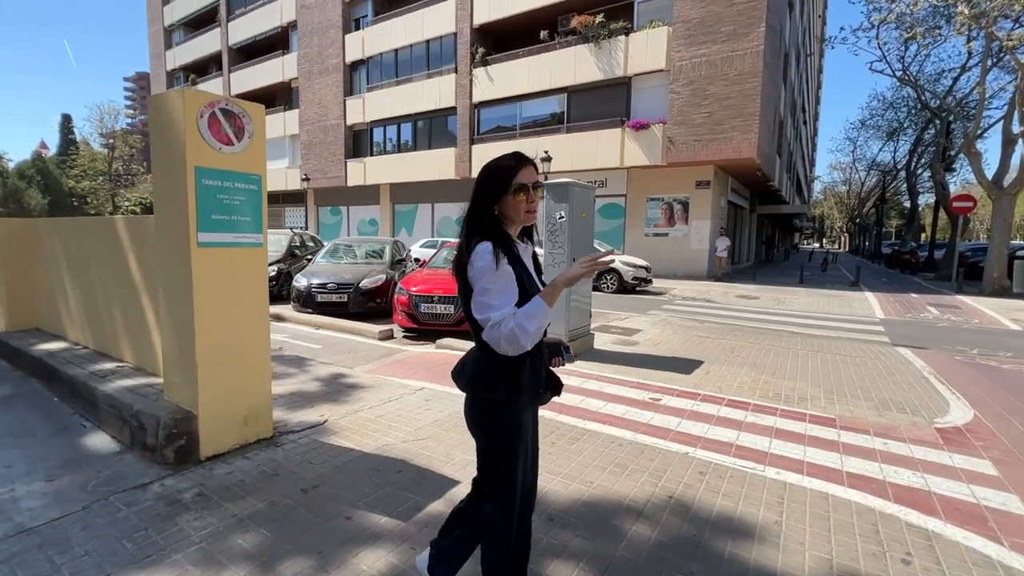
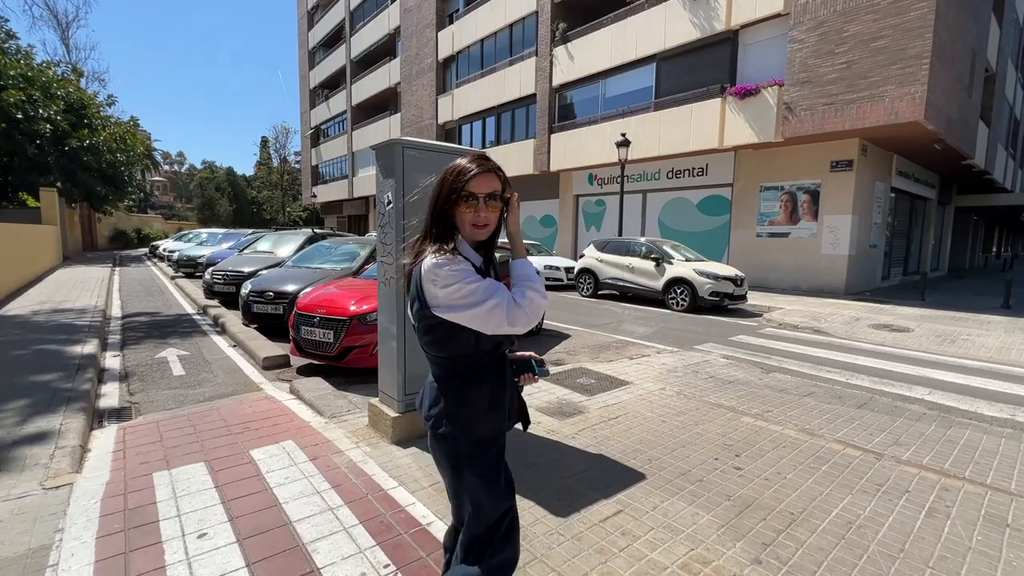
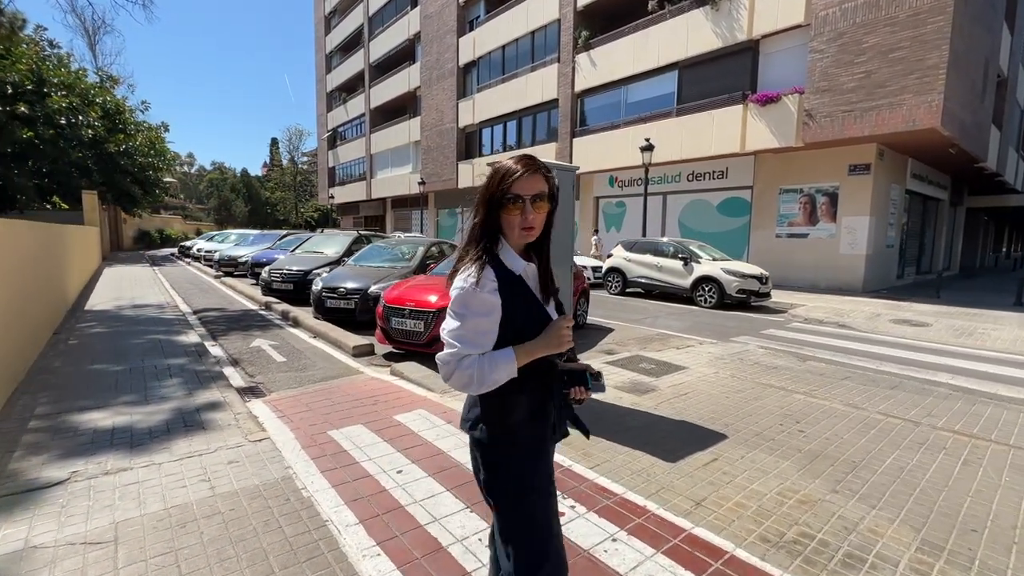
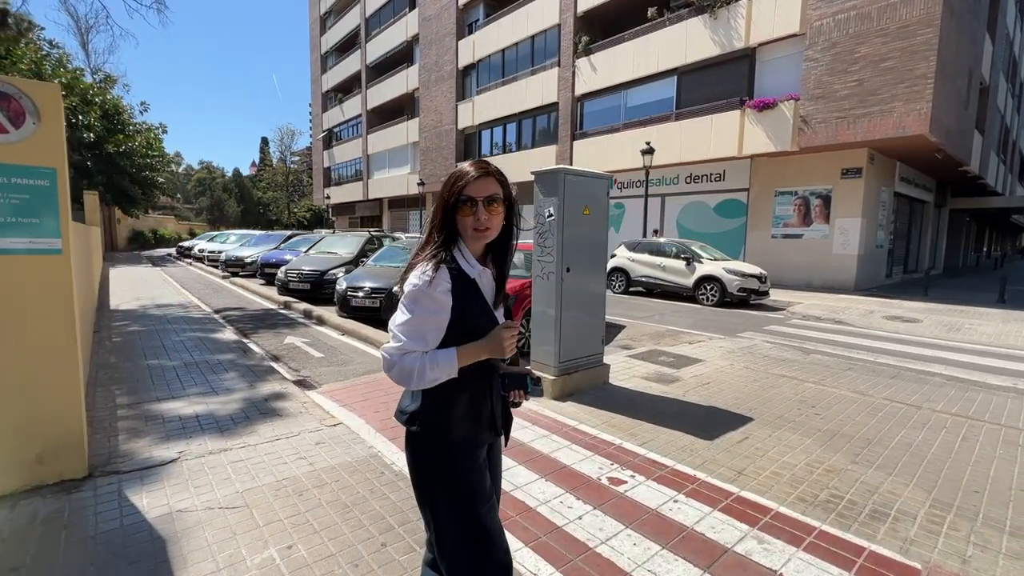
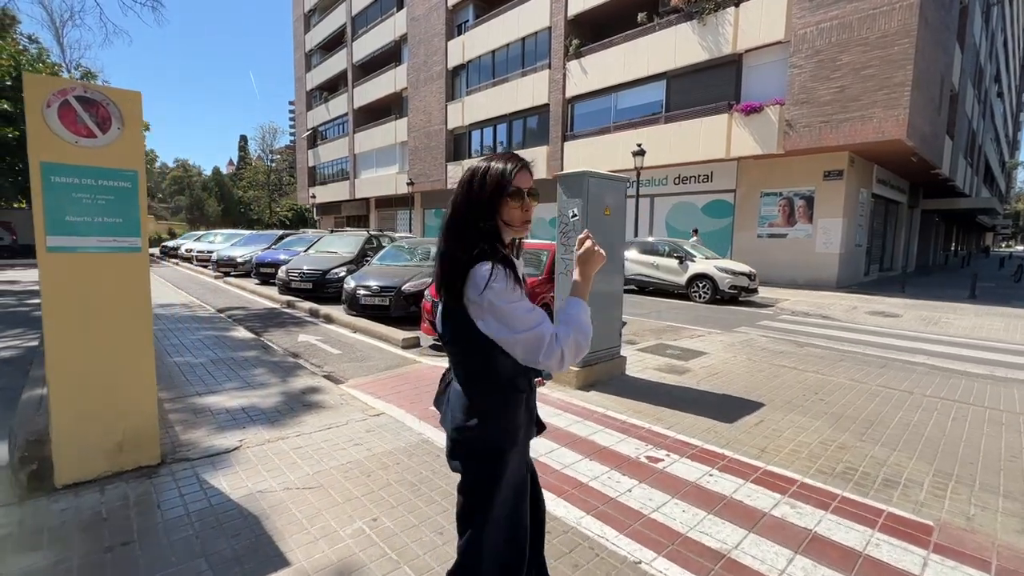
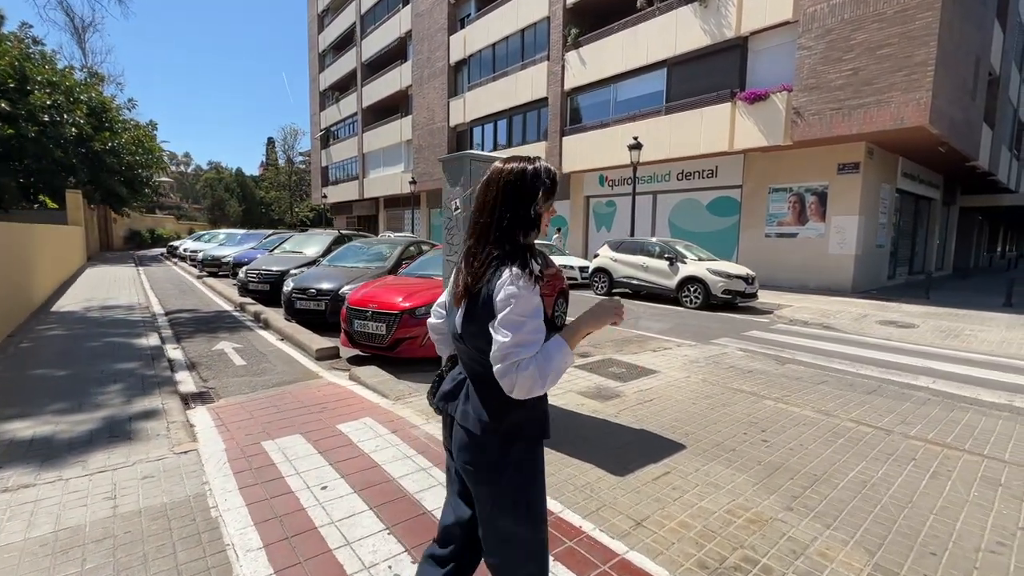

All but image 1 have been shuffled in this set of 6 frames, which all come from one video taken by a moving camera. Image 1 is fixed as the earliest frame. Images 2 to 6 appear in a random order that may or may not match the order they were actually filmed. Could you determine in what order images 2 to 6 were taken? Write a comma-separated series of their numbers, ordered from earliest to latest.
5, 4, 3, 6, 2
